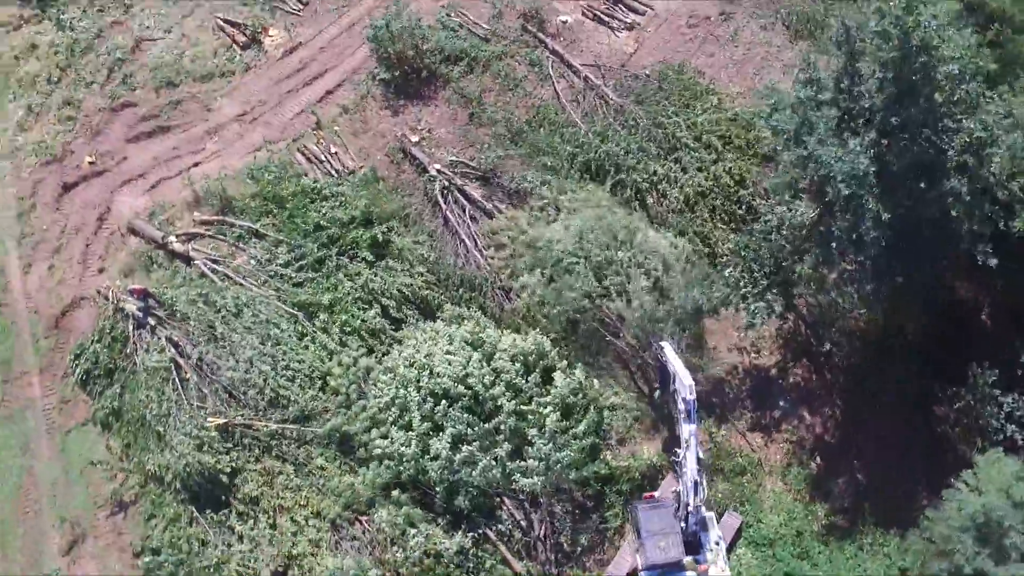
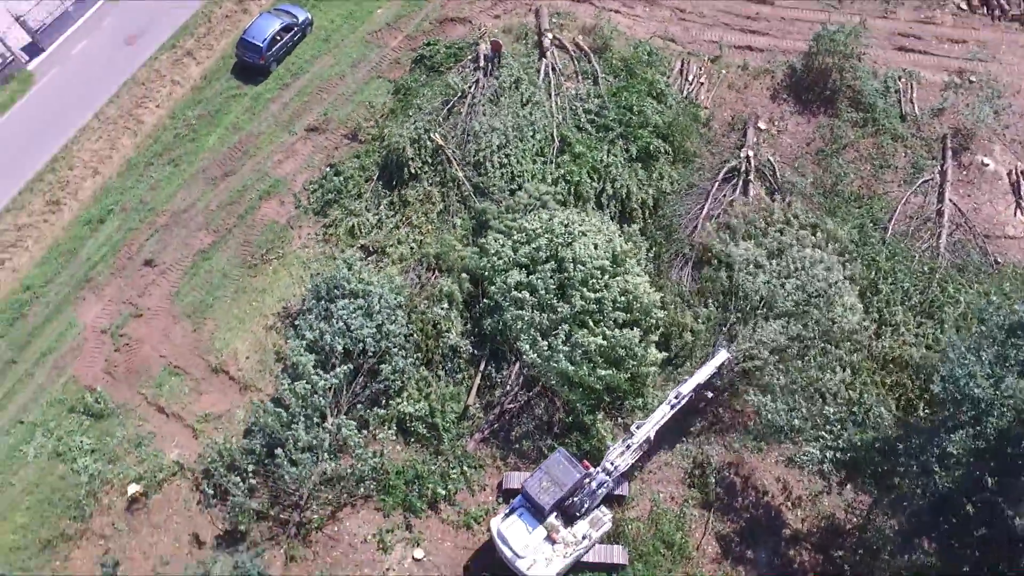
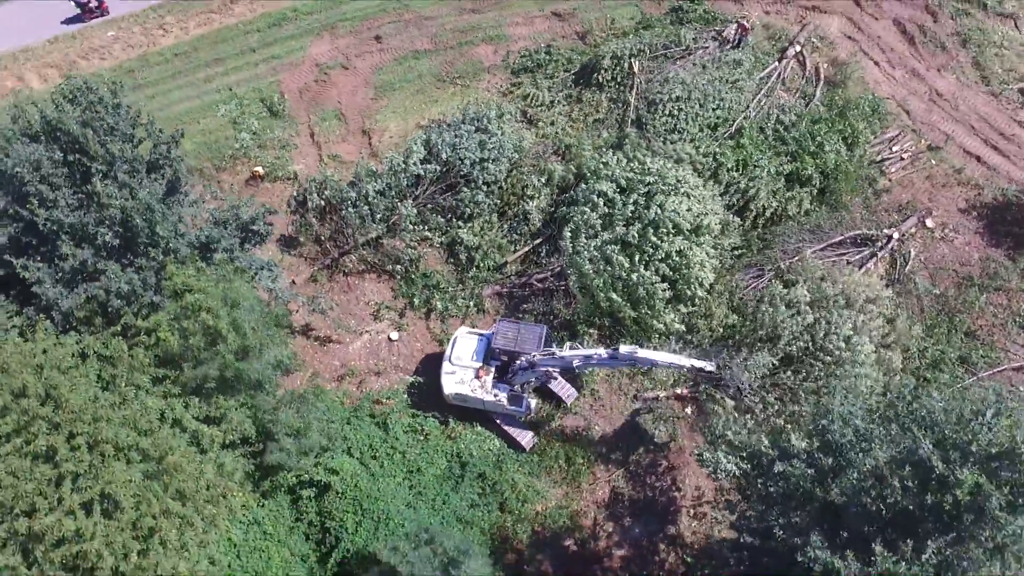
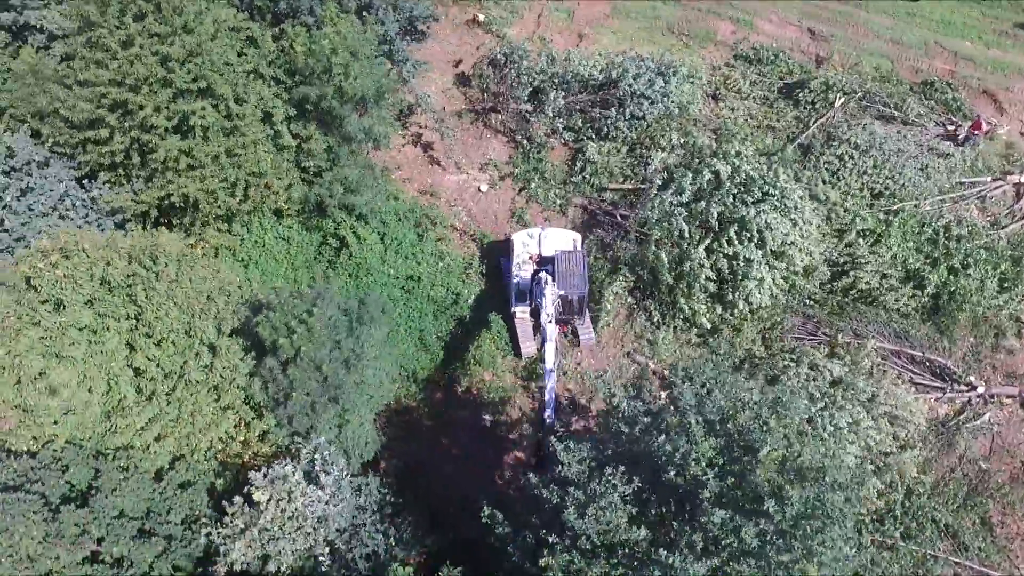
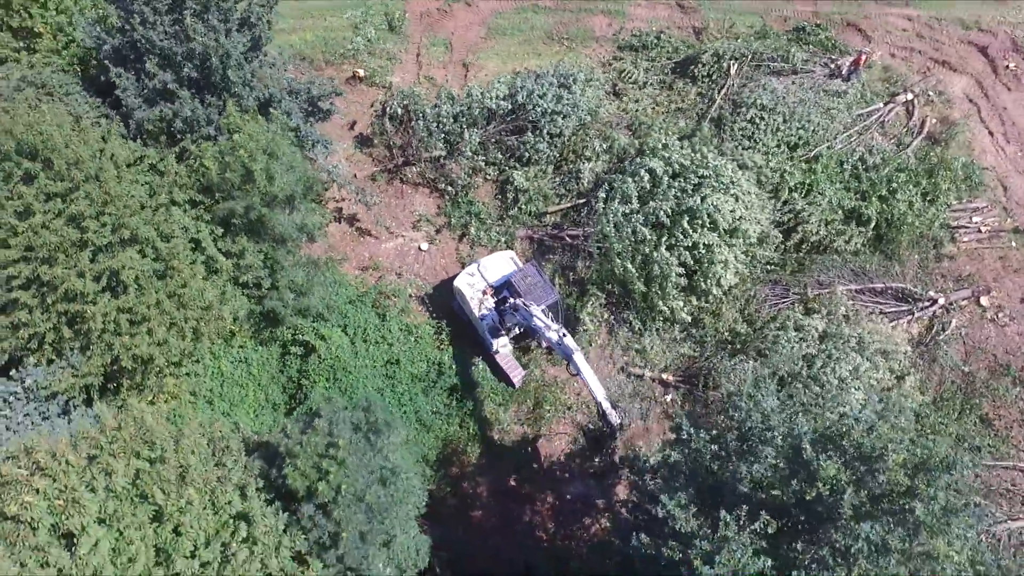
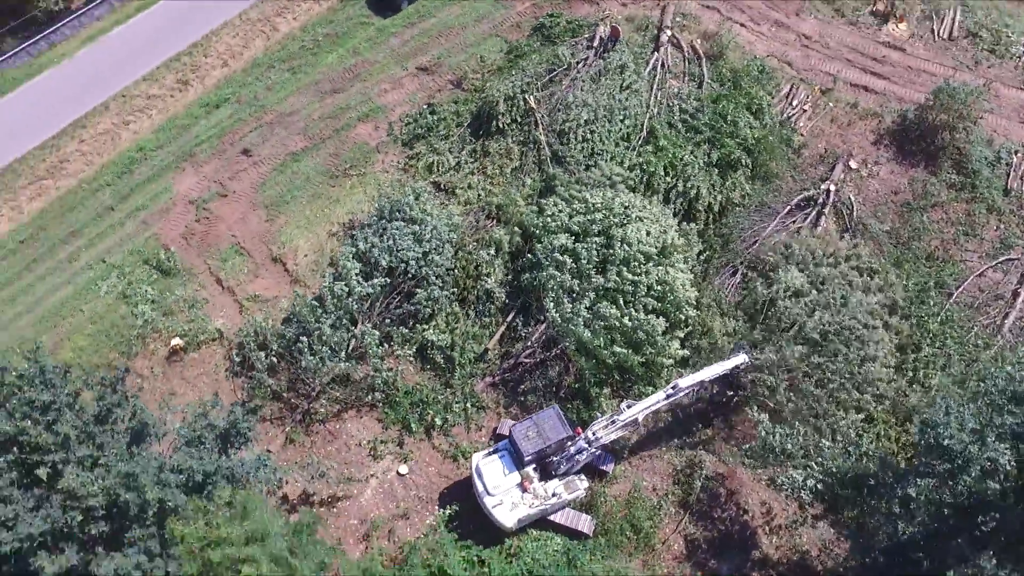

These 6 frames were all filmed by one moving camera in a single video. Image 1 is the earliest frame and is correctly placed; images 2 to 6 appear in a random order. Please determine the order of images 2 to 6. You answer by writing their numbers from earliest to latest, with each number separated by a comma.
2, 6, 3, 5, 4
